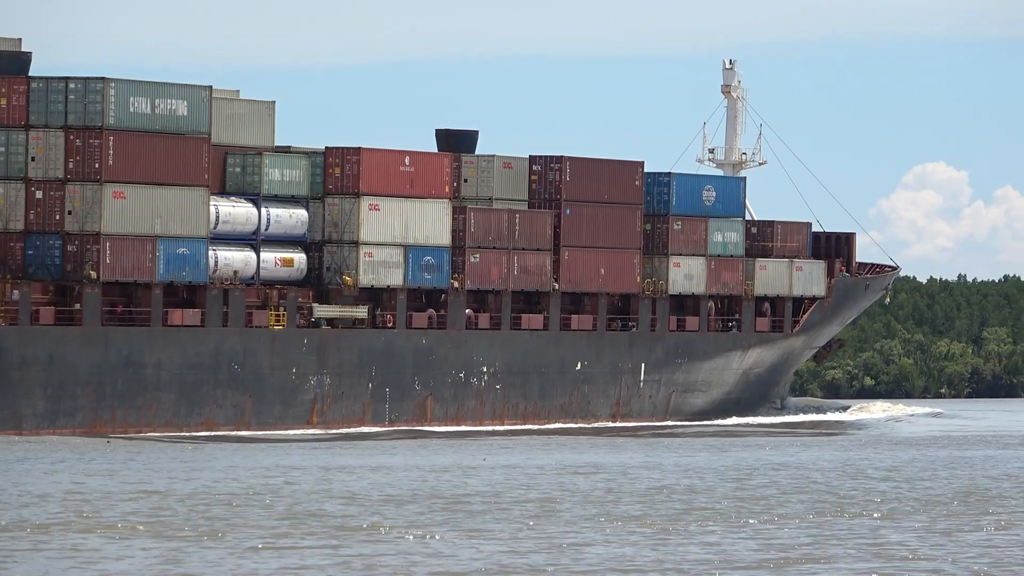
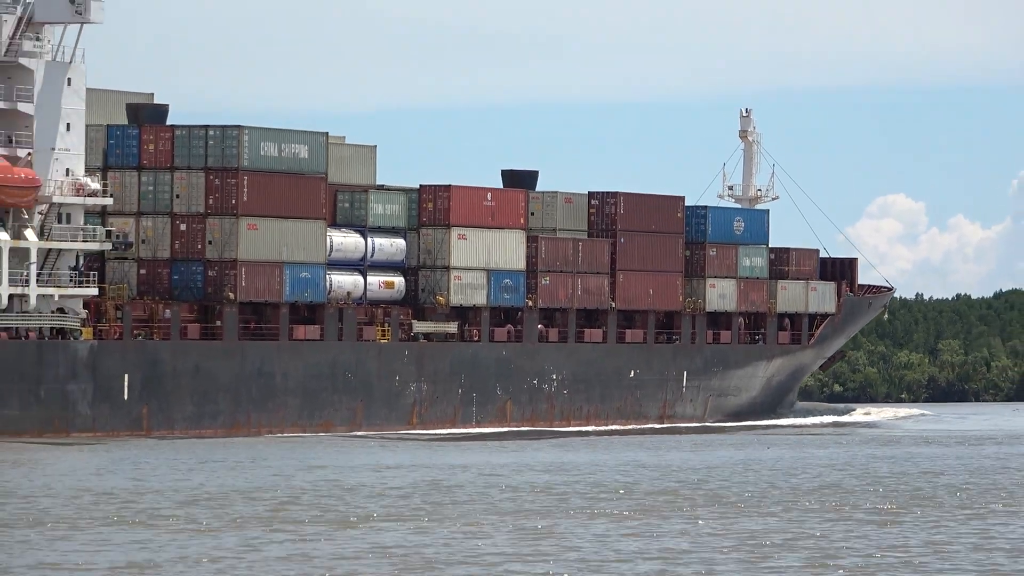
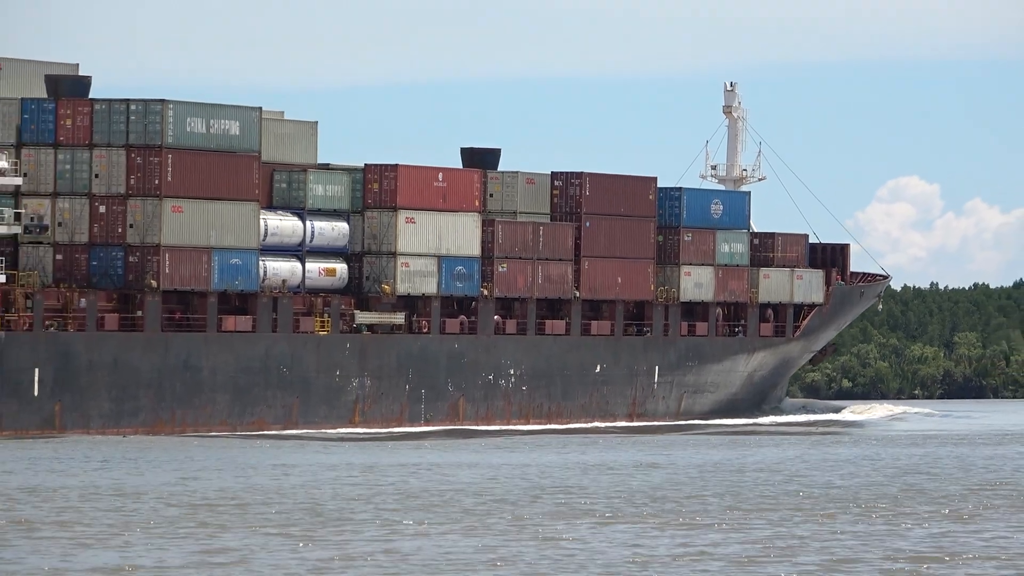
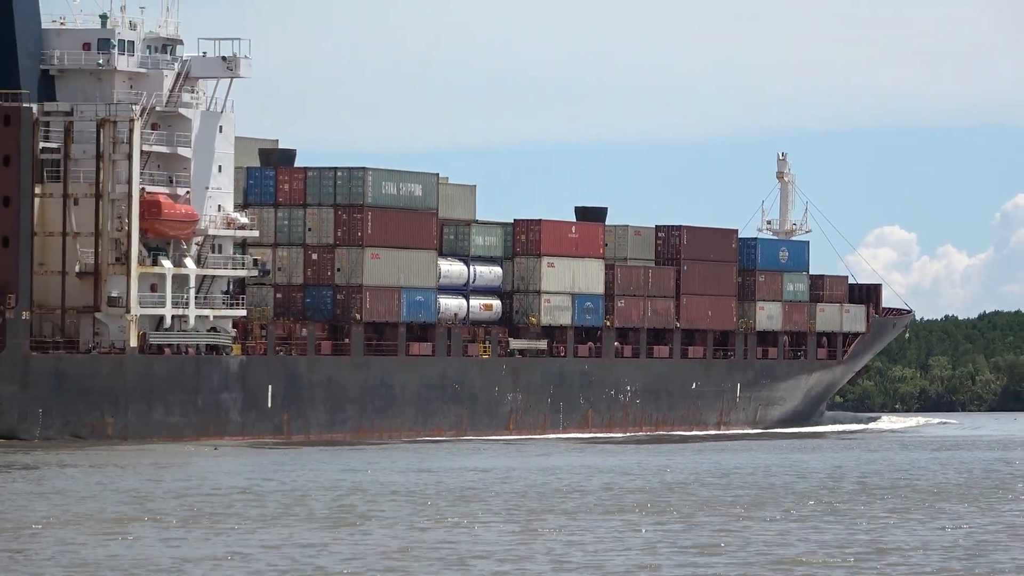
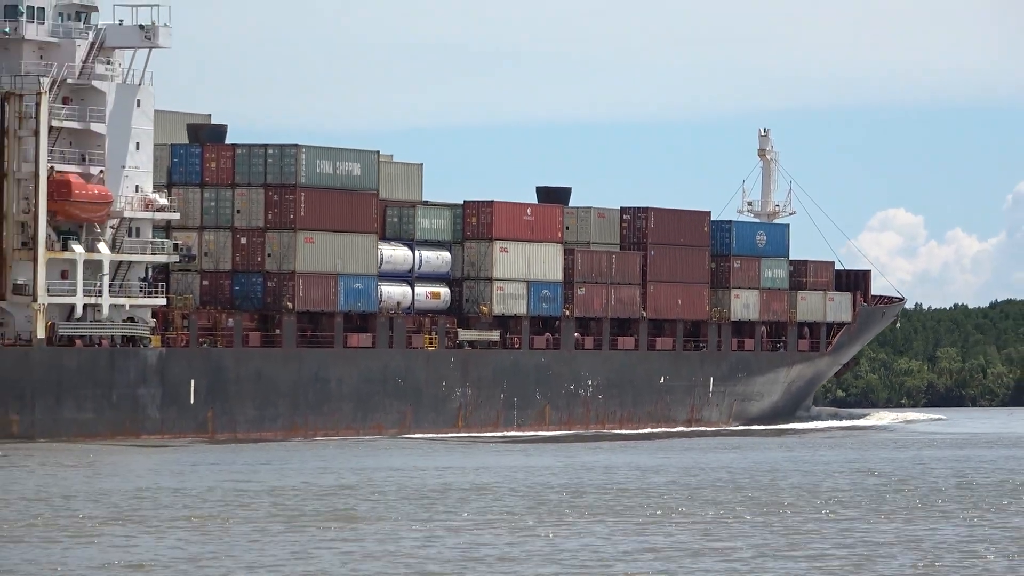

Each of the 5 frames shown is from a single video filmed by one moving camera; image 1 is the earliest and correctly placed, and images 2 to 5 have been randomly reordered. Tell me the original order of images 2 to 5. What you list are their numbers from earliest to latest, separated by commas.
3, 2, 5, 4
